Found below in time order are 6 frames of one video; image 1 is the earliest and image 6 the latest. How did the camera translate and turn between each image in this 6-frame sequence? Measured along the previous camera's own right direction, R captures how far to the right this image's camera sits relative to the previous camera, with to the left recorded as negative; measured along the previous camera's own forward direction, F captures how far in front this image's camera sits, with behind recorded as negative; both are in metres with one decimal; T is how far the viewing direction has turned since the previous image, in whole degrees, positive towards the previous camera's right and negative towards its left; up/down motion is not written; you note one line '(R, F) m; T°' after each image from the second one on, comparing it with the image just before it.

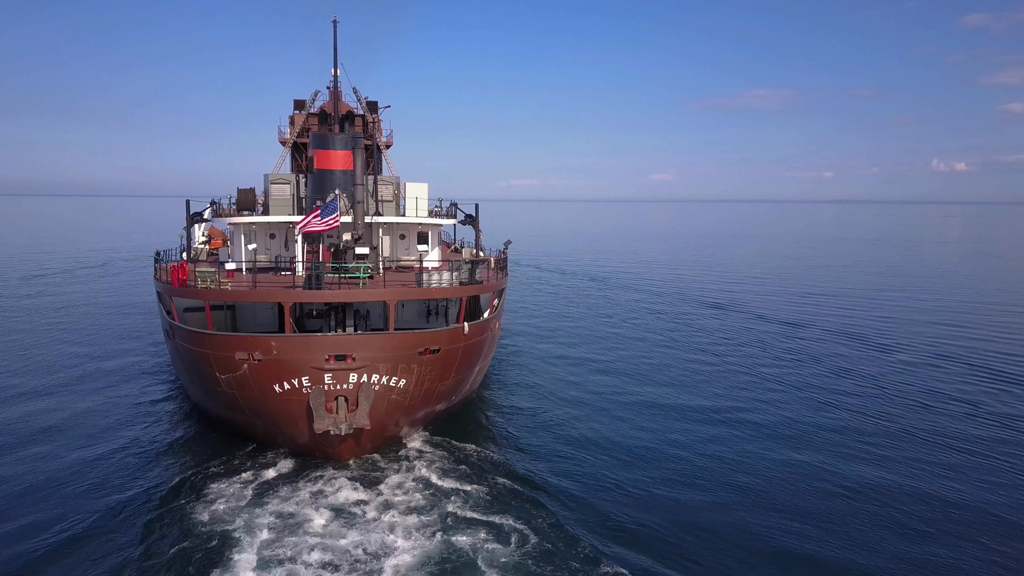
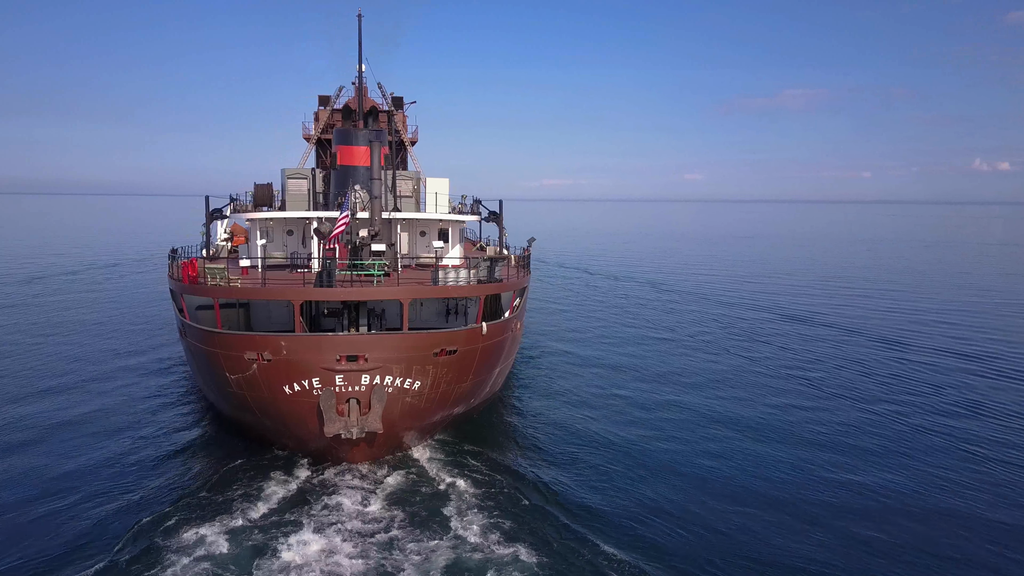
(+0.3, +0.8) m; -3°
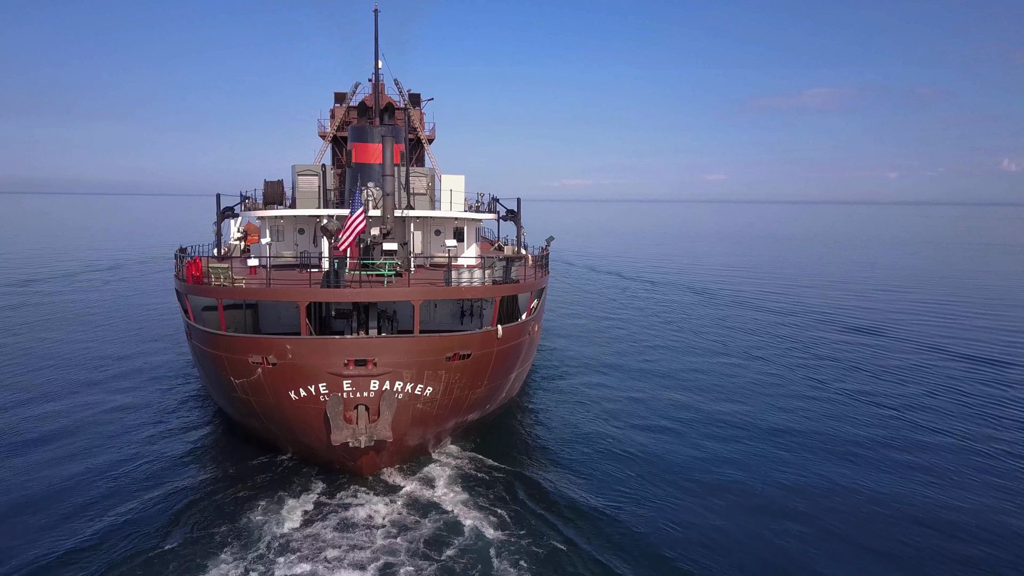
(+0.1, +0.8) m; -2°
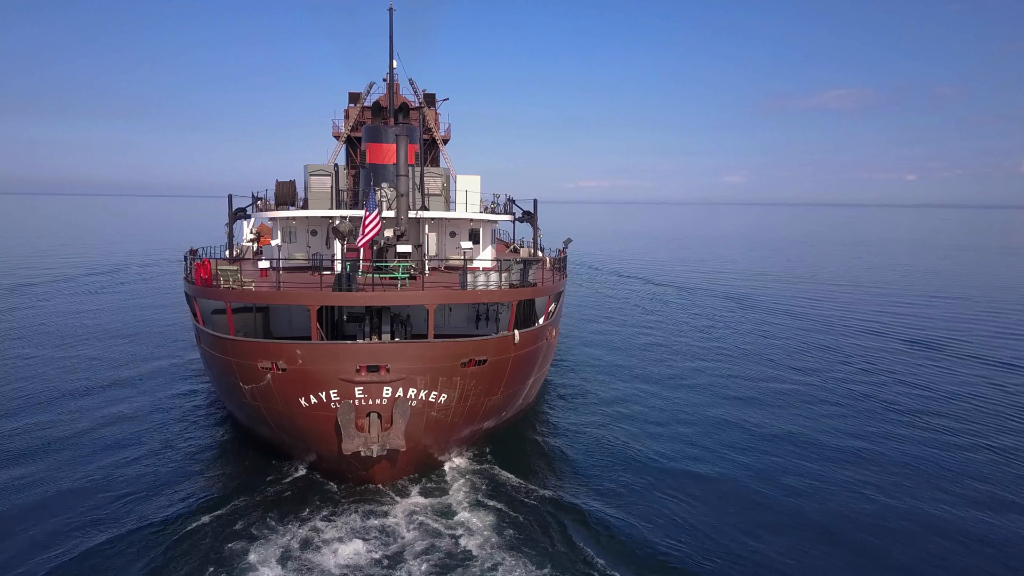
(-0.1, +0.6) m; -1°
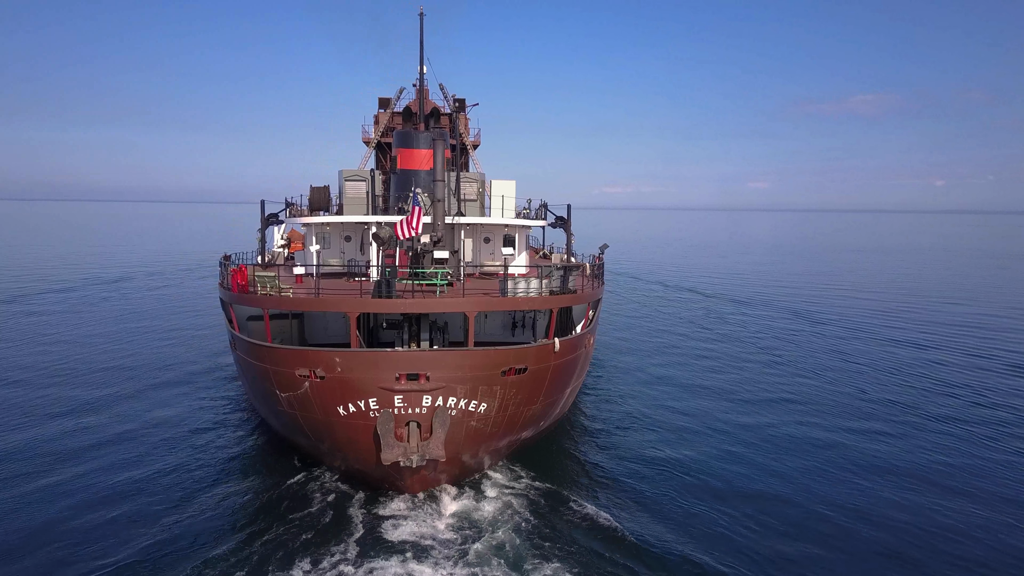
(-0.5, +0.4) m; -2°
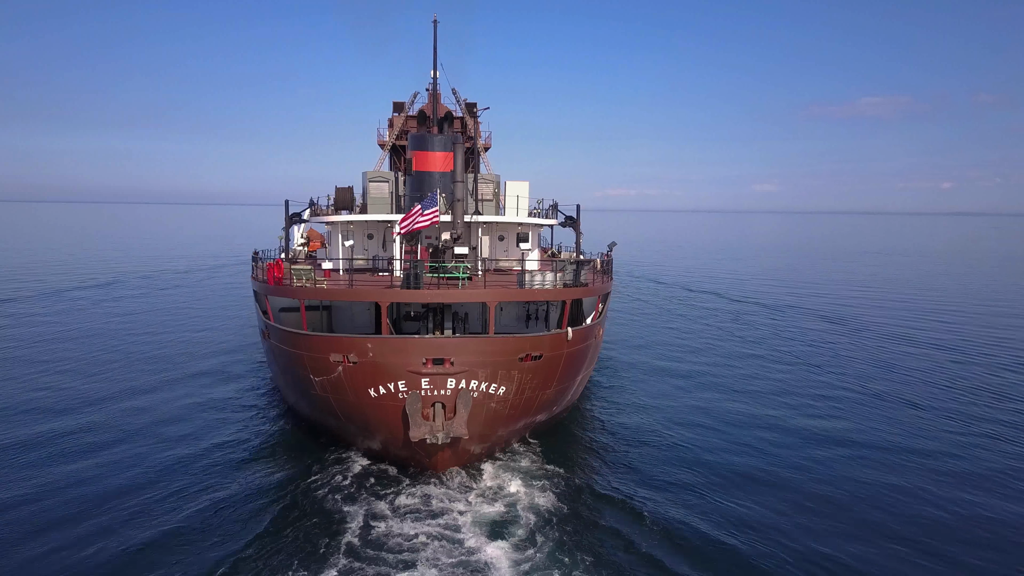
(-0.3, -1.2) m; 0°
